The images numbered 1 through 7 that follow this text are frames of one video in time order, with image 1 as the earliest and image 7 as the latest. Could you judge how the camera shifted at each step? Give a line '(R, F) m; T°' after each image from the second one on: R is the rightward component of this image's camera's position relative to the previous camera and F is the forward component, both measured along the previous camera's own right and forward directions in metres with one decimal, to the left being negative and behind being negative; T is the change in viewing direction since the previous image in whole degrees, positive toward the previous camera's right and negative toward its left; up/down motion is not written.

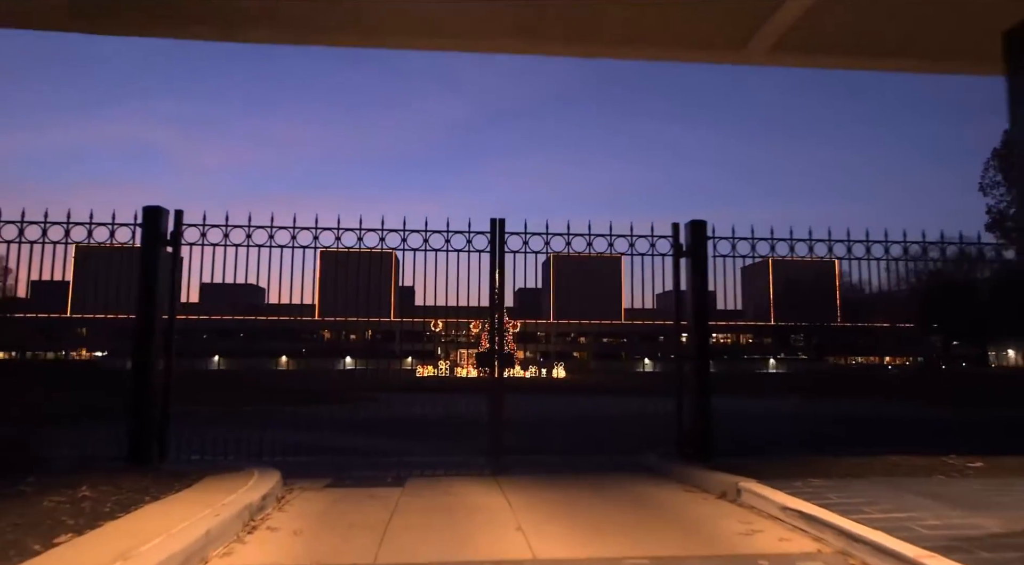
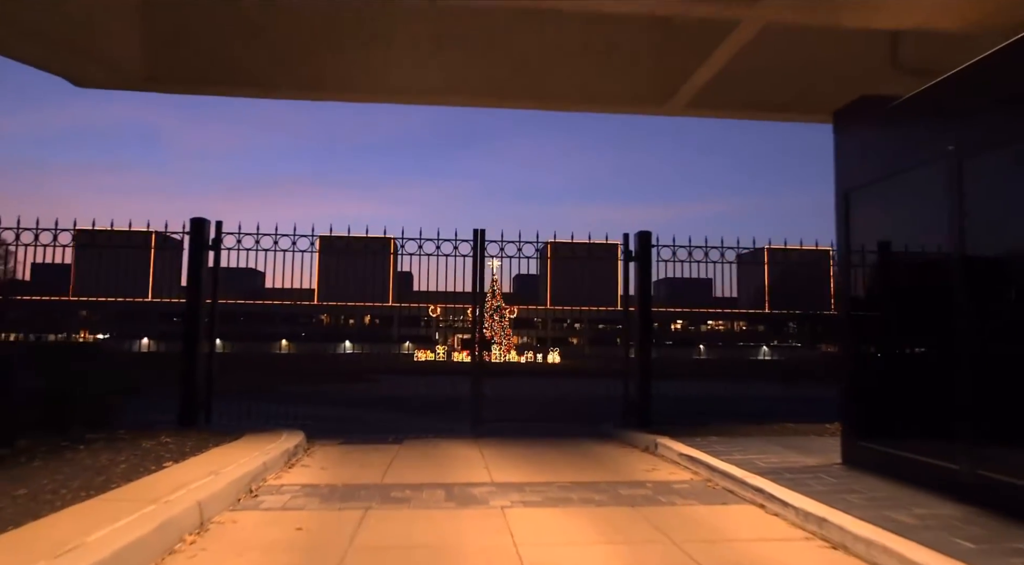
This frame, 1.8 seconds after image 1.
(+0.4, -2.3) m; 0°
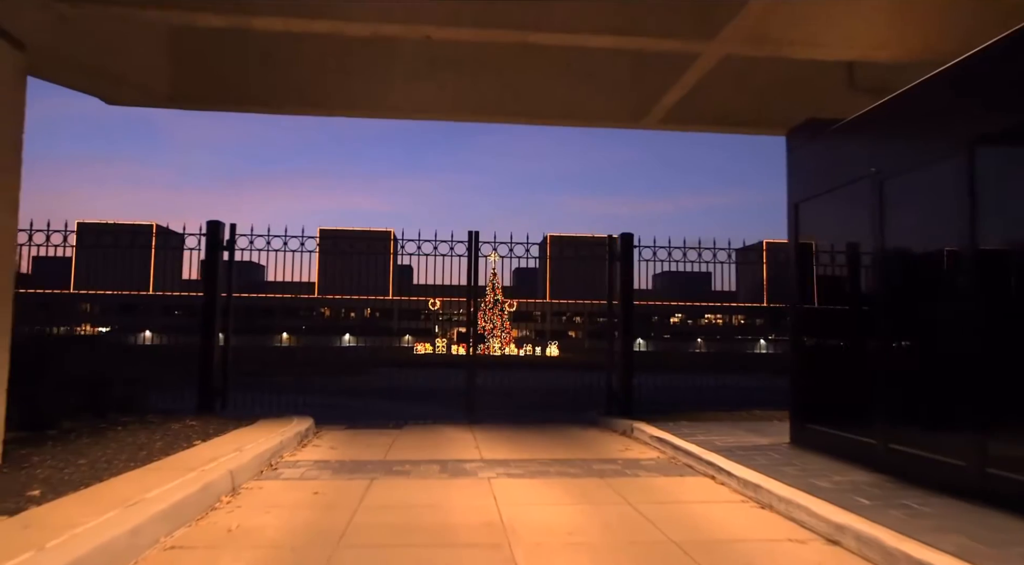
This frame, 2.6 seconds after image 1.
(+0.2, -1.0) m; 0°
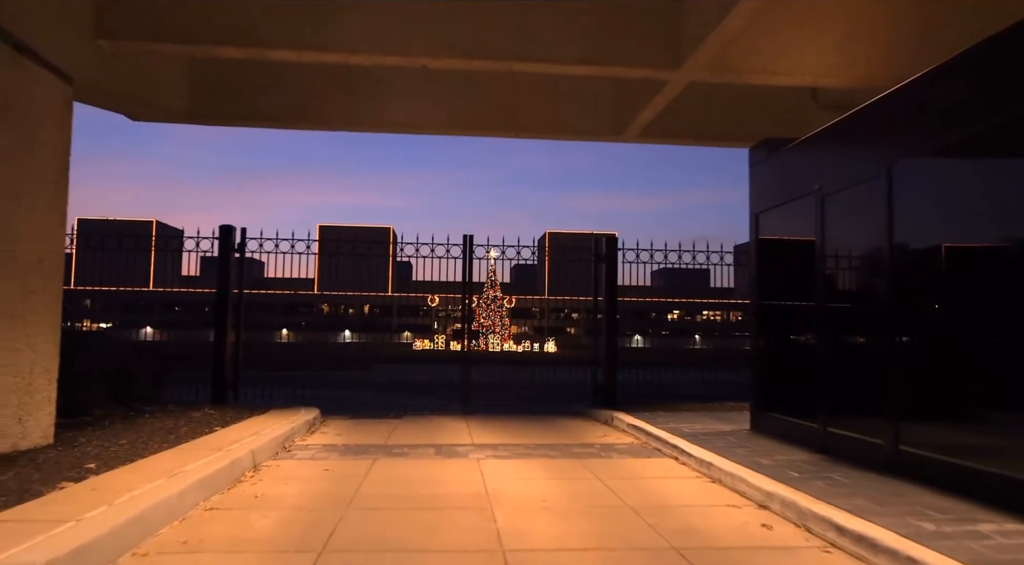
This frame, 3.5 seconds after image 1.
(+0.1, -1.0) m; 0°
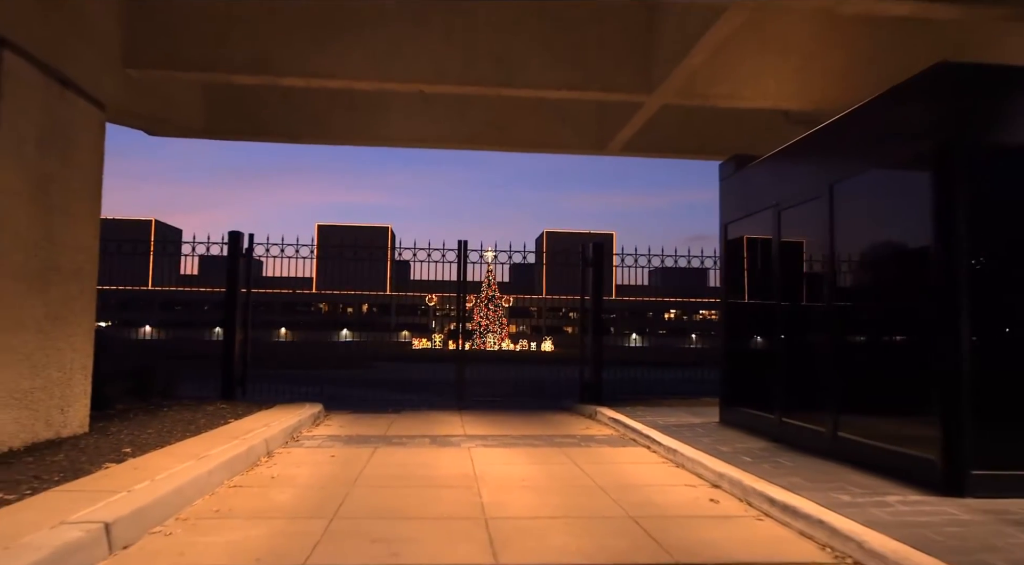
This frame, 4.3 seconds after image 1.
(+0.1, -0.9) m; 0°
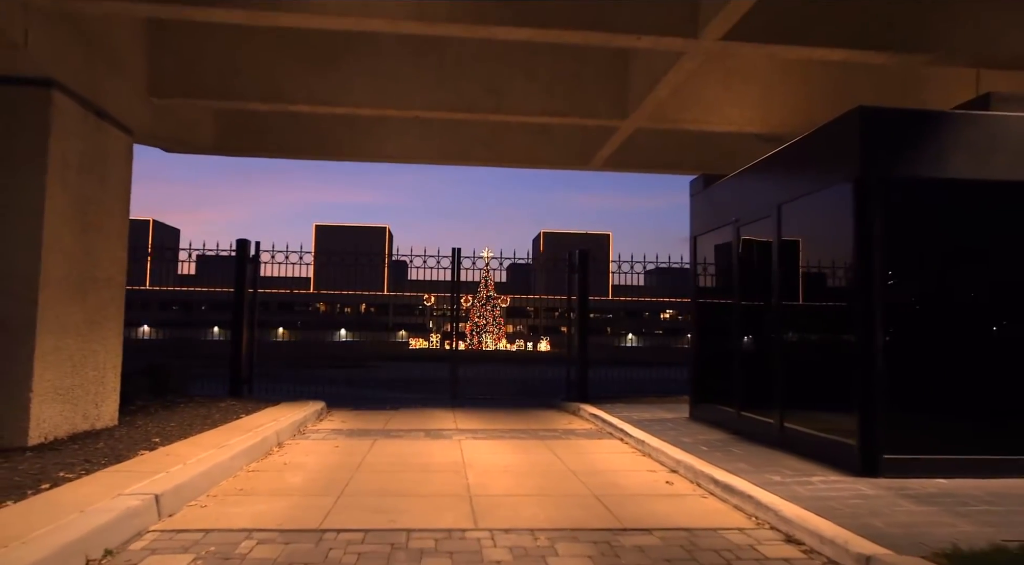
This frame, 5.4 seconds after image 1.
(+0.2, -1.0) m; 0°
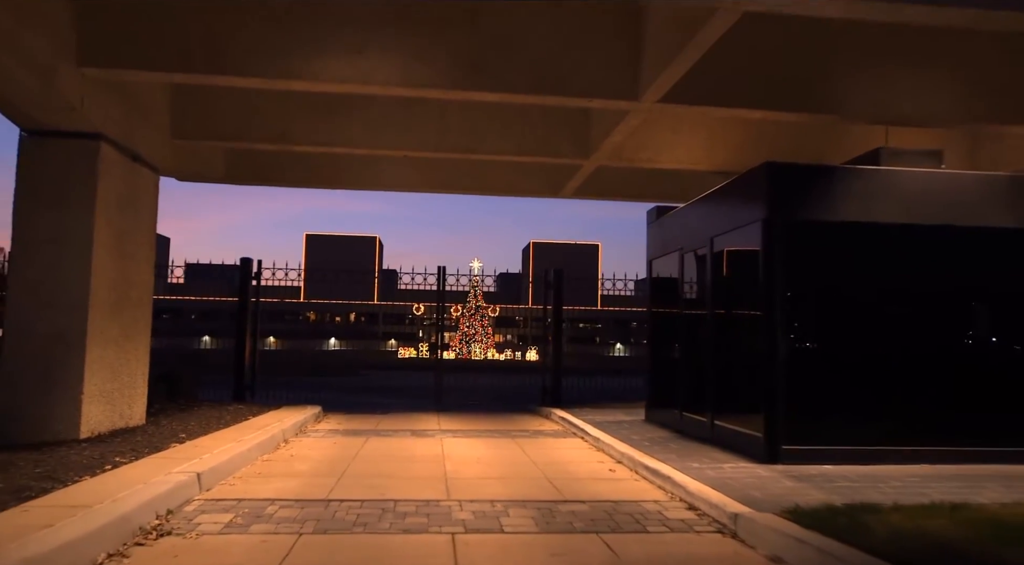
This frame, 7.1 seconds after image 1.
(+0.2, -1.6) m; +1°
